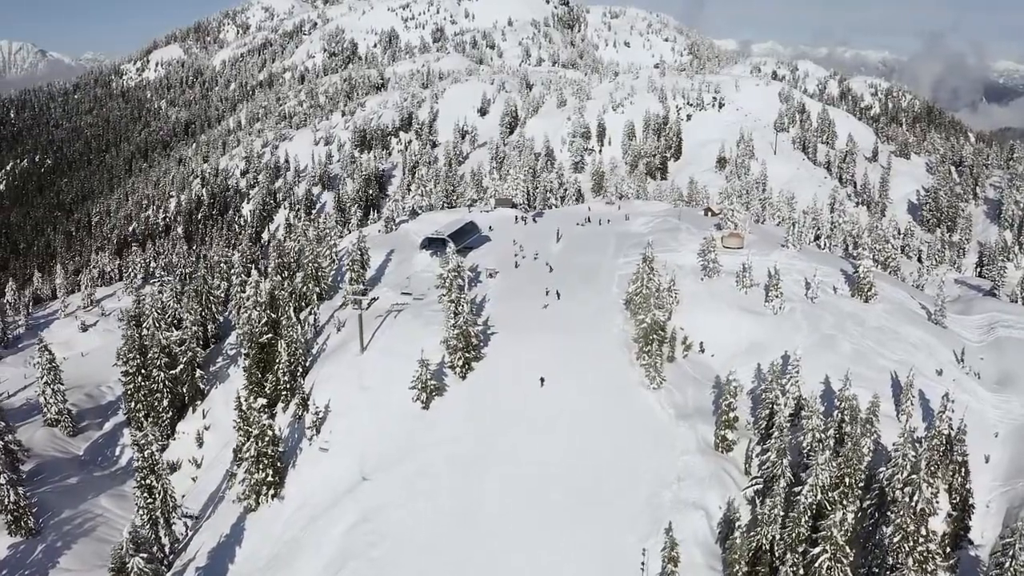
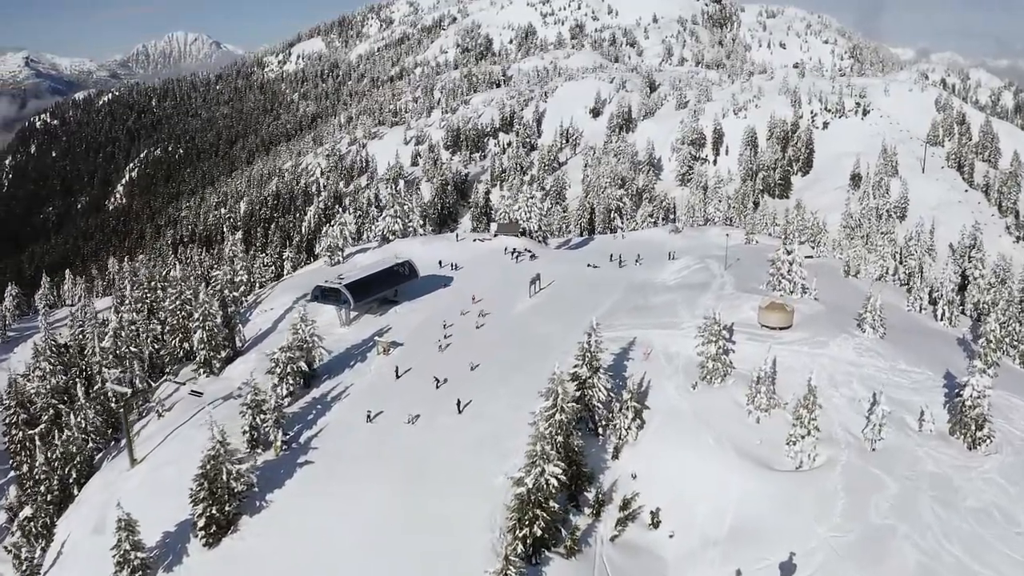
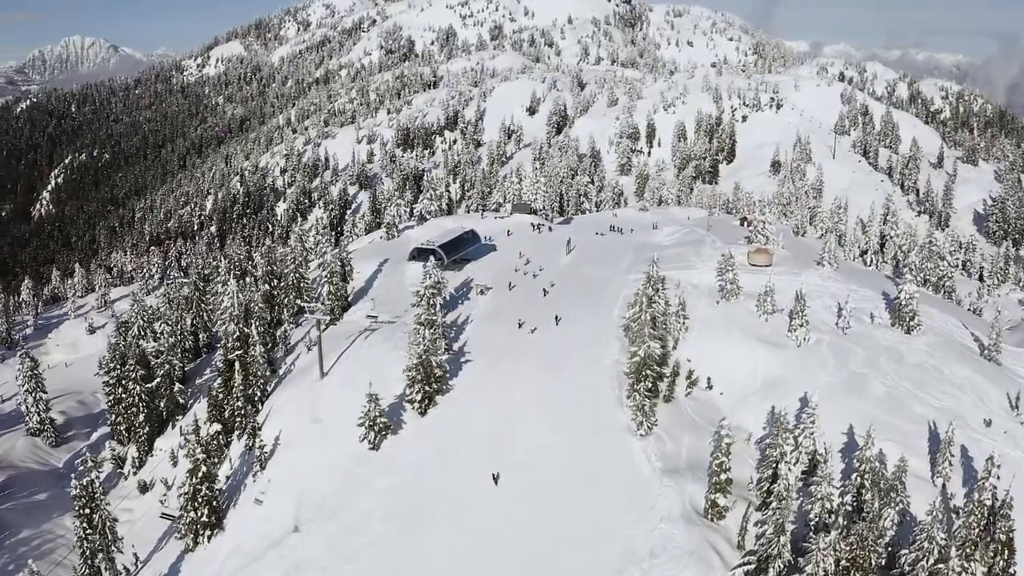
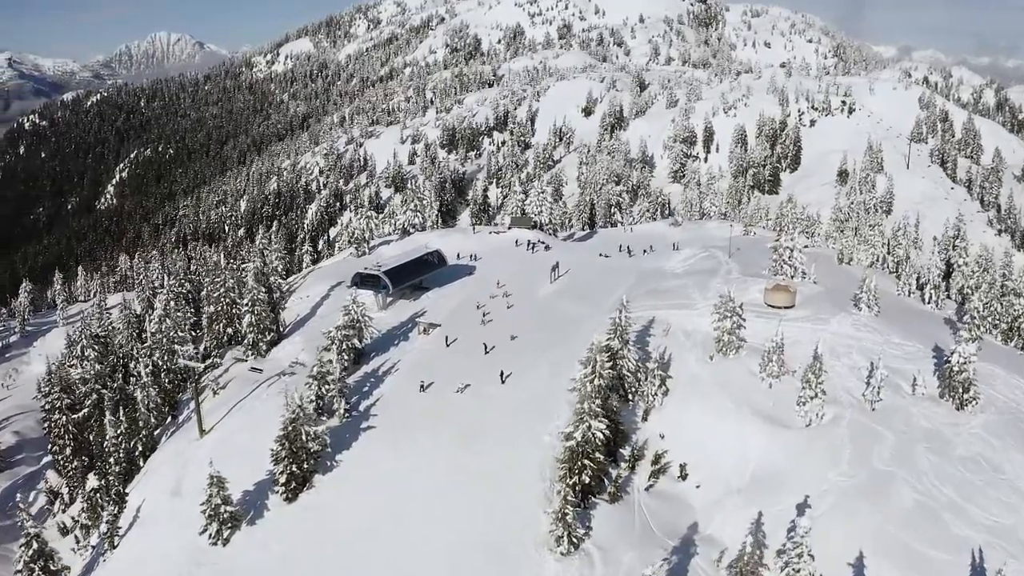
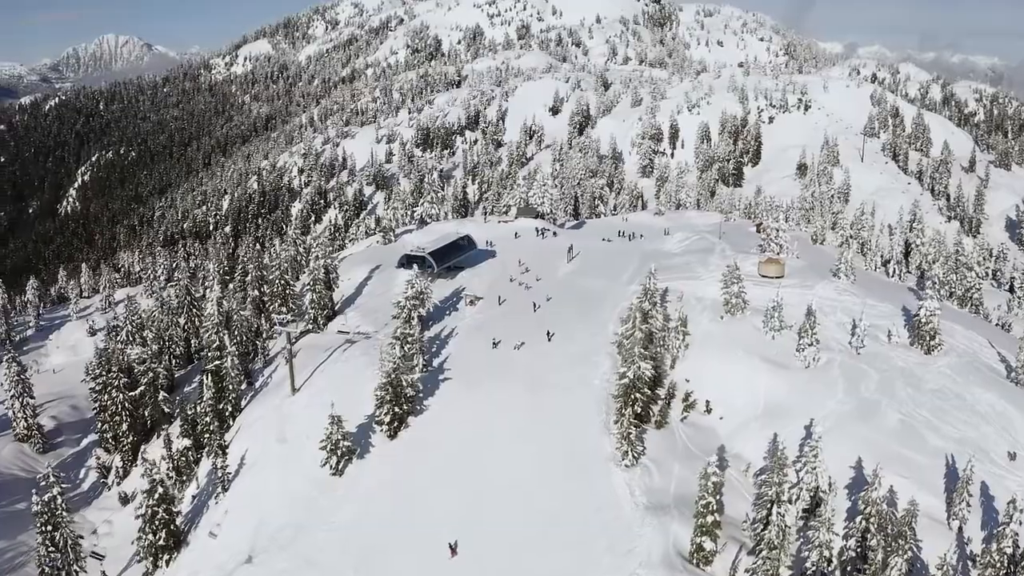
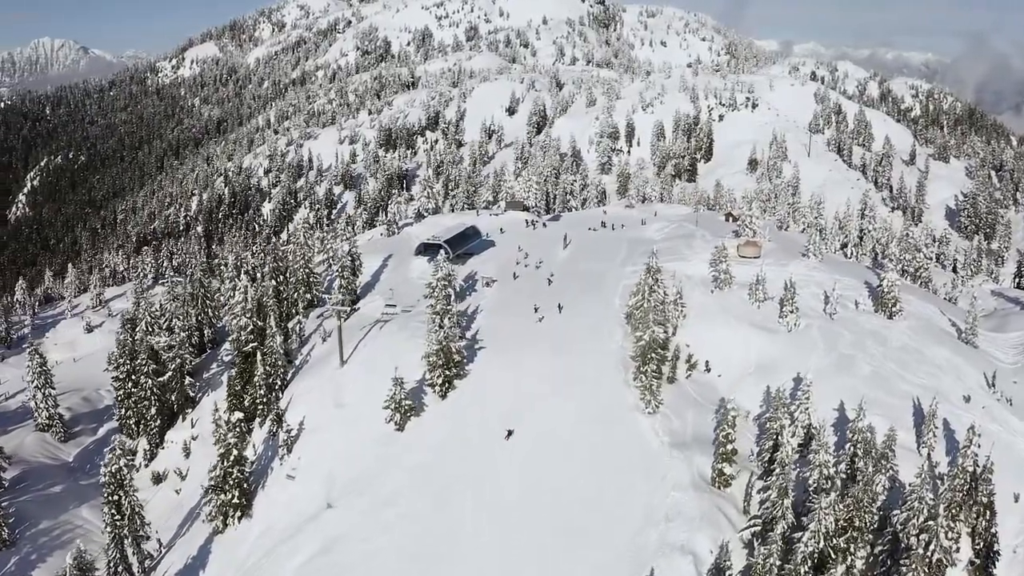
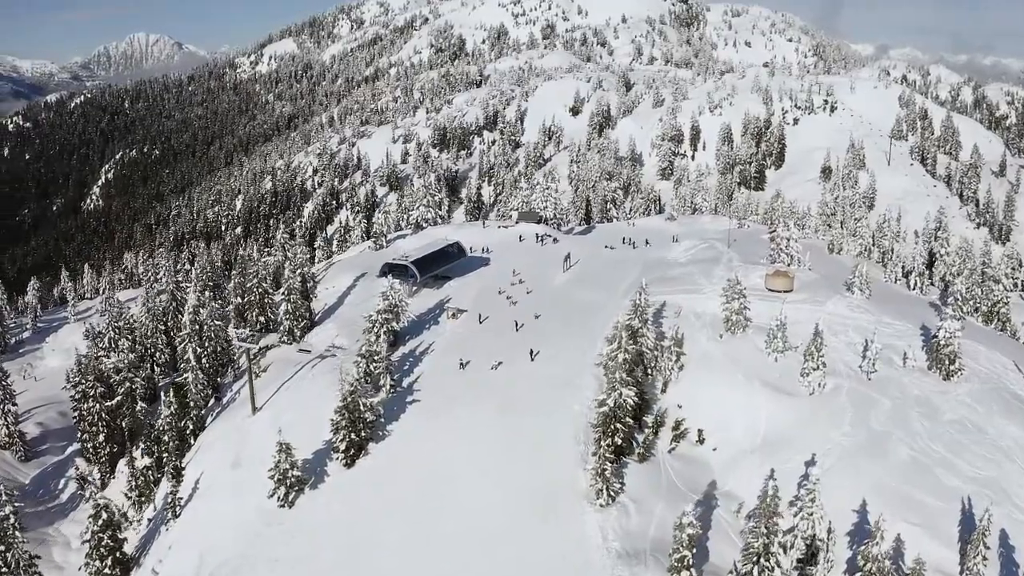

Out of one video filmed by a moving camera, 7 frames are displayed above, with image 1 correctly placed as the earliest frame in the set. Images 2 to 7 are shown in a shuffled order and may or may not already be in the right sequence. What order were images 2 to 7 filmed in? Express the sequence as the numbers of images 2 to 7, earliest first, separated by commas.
6, 3, 5, 7, 4, 2
